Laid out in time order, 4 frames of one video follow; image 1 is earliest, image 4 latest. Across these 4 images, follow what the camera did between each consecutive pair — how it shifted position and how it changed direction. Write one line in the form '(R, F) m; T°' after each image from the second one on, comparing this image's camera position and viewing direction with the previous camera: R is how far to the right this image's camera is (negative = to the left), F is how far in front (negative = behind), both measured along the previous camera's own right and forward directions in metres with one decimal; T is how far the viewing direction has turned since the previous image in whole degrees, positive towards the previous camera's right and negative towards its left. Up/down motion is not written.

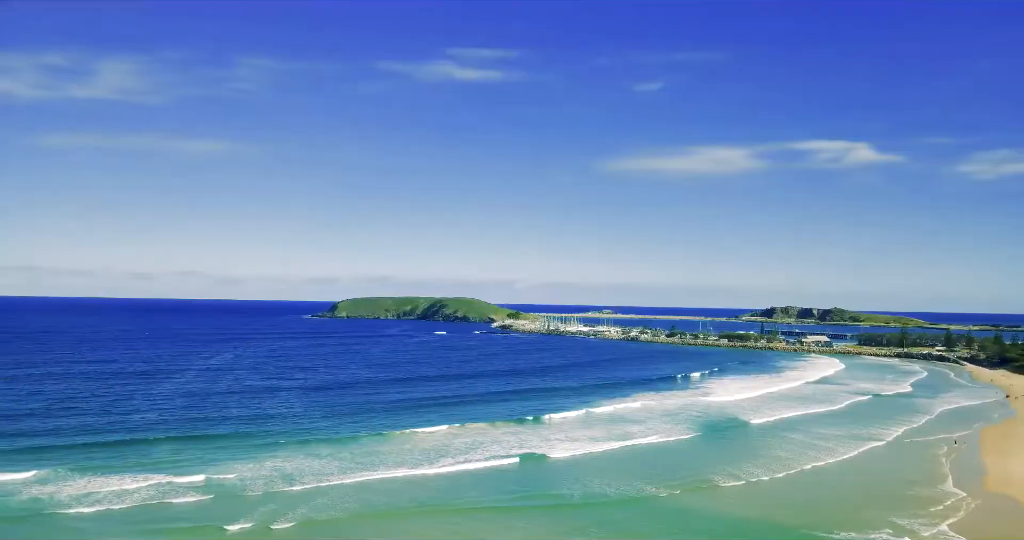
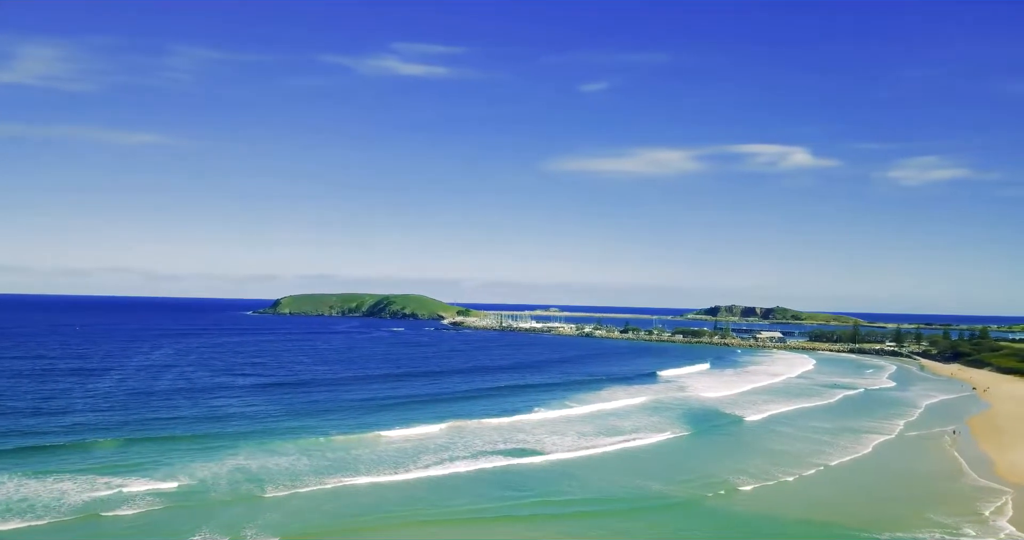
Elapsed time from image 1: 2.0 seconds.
(-1.0, +1.4) m; +4°
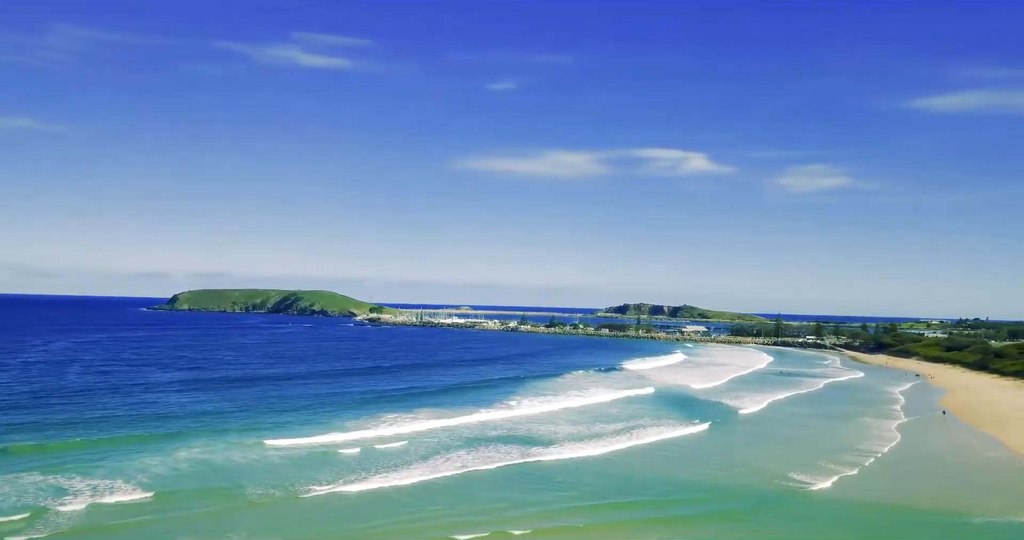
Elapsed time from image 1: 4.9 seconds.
(-2.5, +1.6) m; +7°
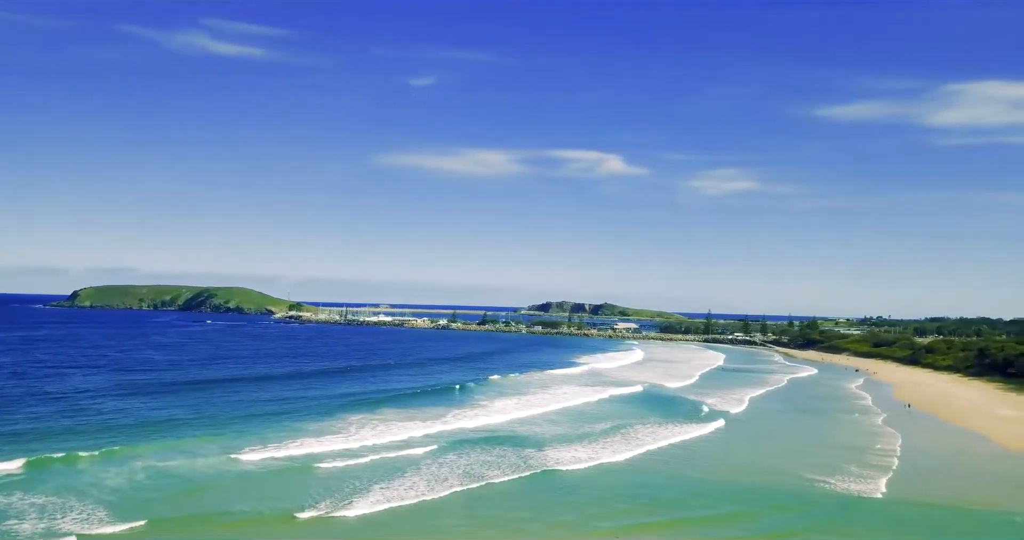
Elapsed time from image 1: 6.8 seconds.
(-2.0, +0.8) m; +6°
